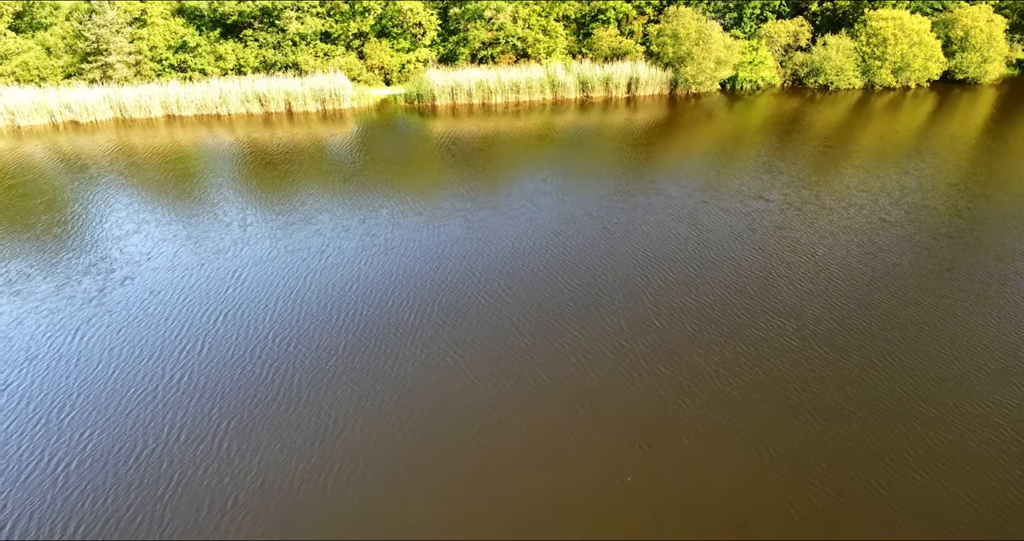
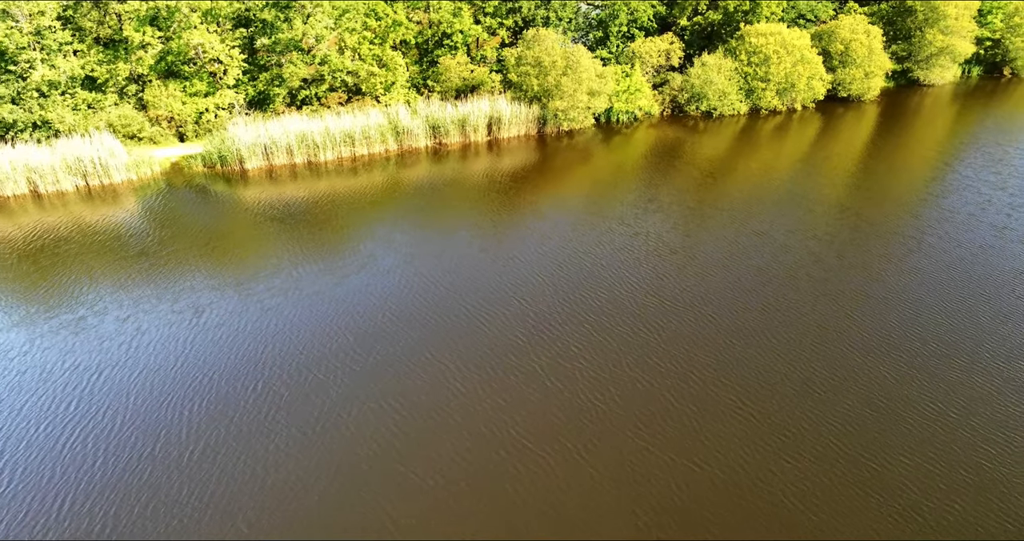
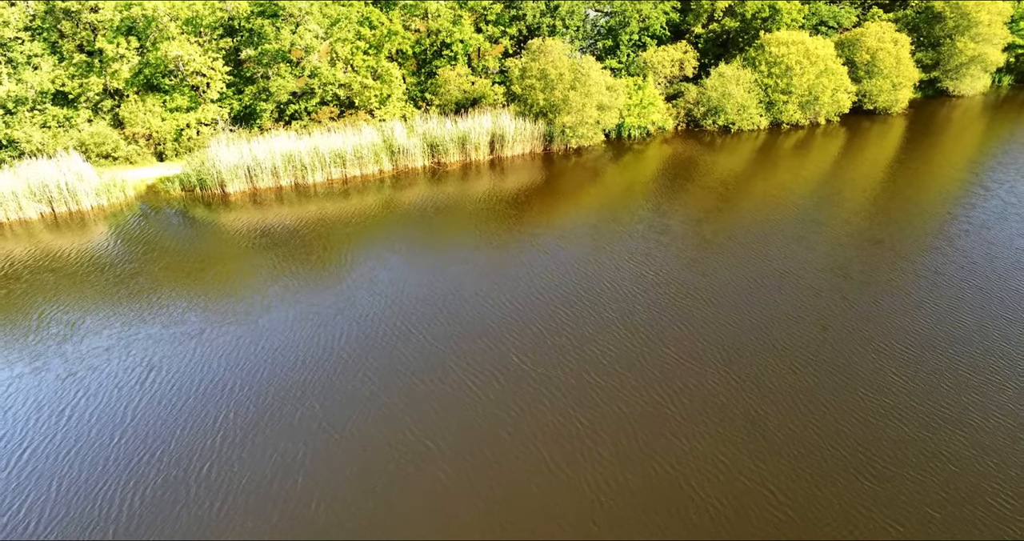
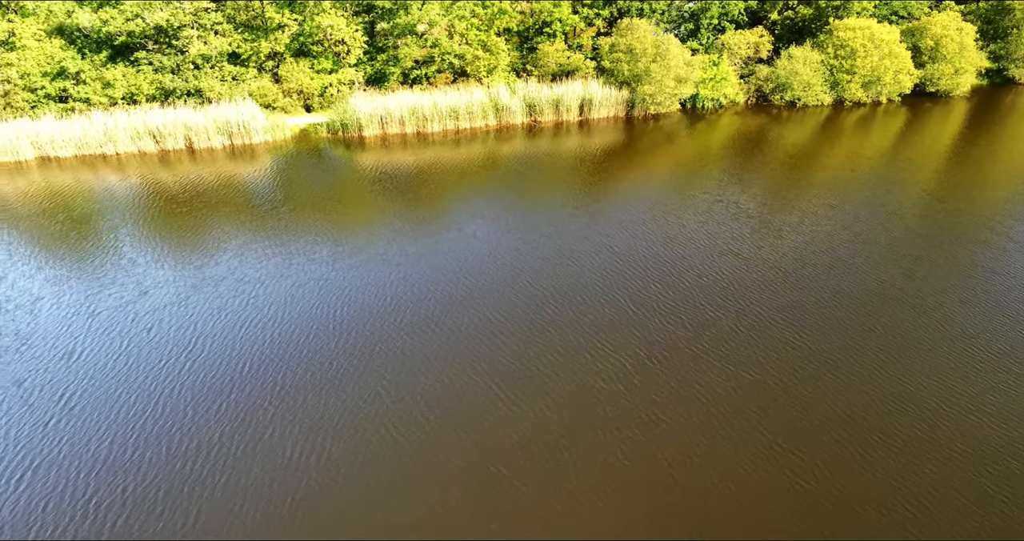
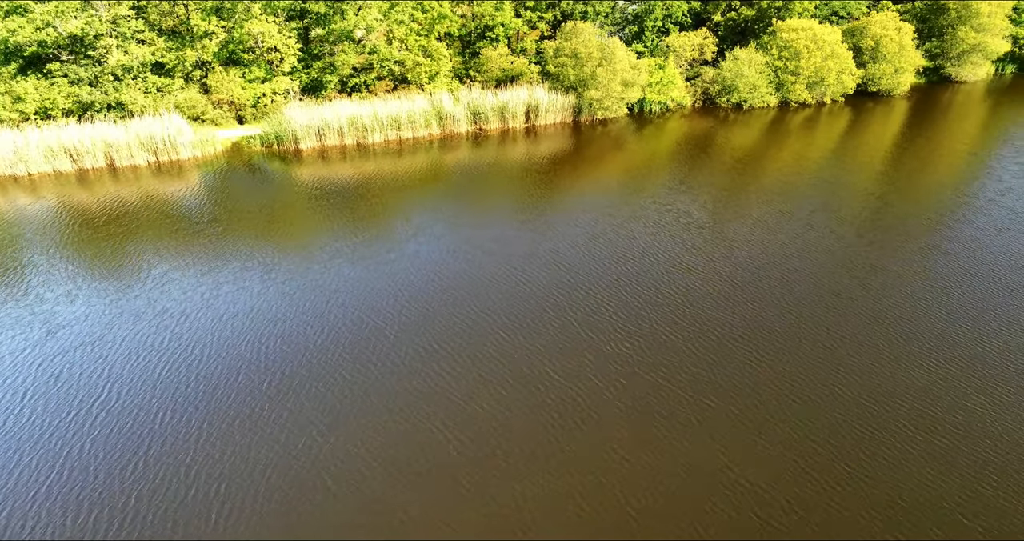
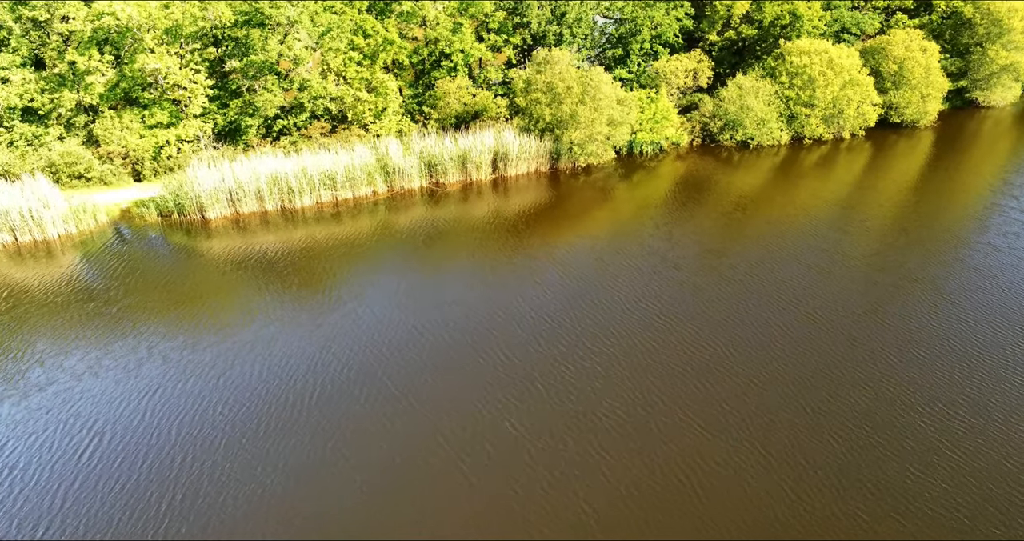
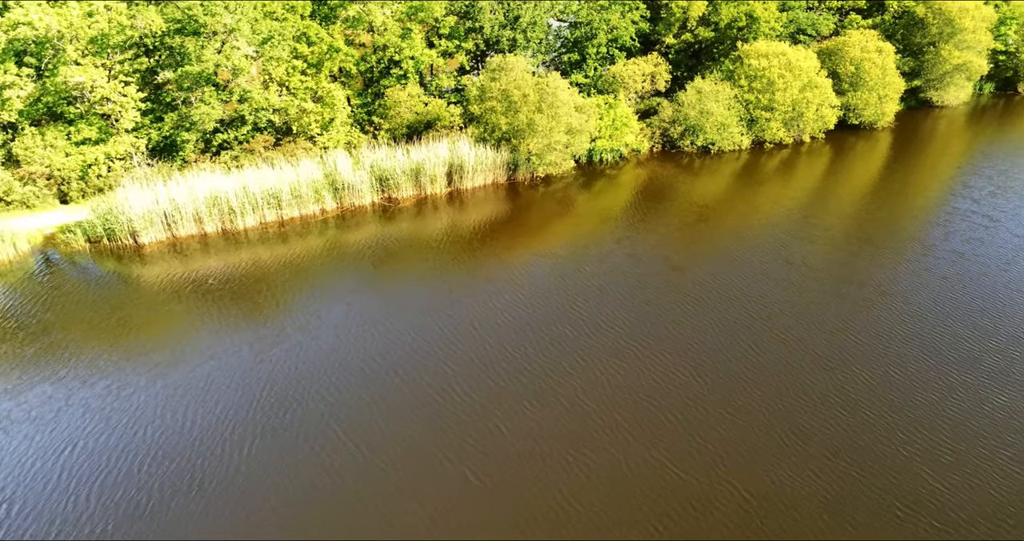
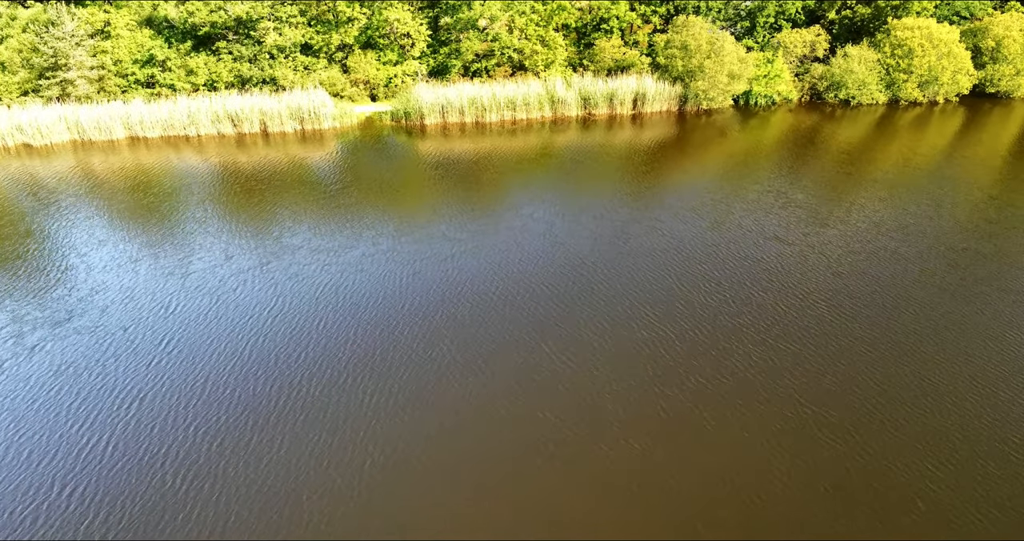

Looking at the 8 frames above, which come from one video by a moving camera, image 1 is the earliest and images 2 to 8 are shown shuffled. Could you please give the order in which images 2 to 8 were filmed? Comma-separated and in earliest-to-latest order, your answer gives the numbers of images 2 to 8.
8, 4, 5, 2, 3, 6, 7
